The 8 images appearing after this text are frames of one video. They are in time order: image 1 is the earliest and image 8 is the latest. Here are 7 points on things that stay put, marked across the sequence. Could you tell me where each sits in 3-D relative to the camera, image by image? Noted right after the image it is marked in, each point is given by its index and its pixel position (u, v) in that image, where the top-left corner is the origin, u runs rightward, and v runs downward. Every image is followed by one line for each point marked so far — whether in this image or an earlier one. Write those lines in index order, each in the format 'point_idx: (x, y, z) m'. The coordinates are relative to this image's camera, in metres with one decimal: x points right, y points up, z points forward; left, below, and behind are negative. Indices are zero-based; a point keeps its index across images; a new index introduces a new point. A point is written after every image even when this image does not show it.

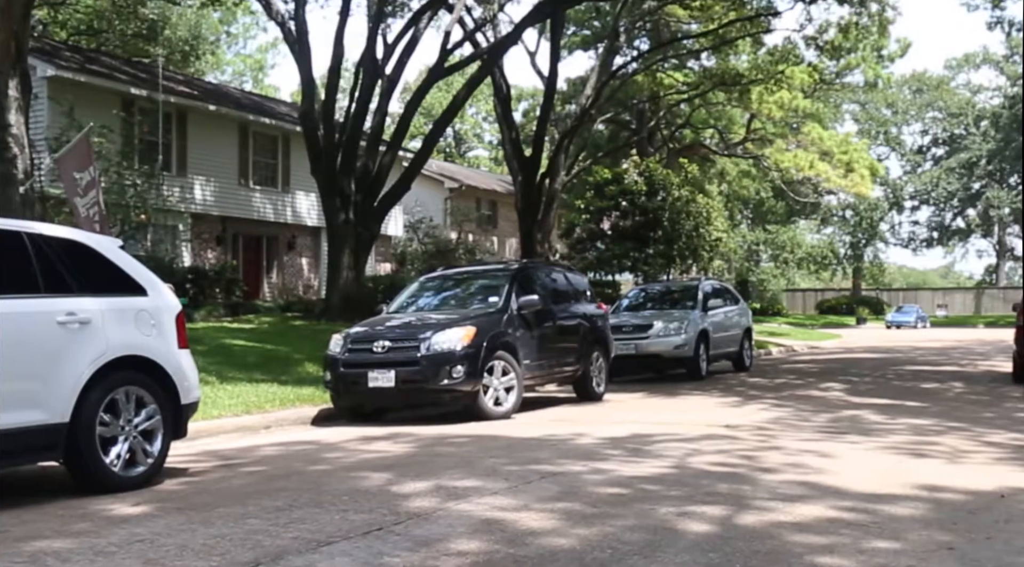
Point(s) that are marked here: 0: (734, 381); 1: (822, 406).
0: (+3.8, -1.7, +17.4) m
1: (+3.6, -1.4, +11.9) m
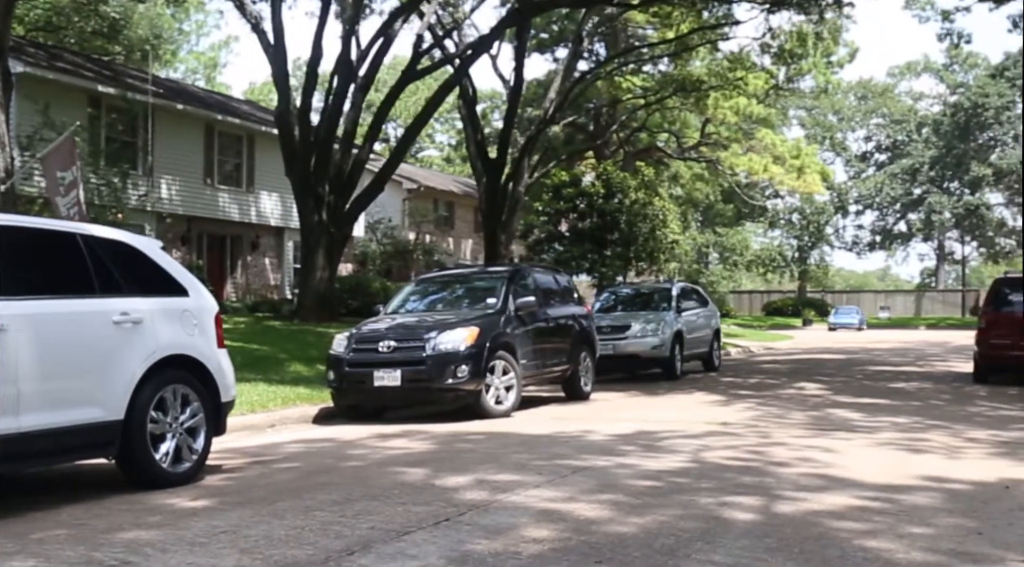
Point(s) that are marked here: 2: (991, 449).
0: (+3.4, -1.7, +17.9) m
1: (+3.5, -1.5, +12.3) m
2: (+3.9, -1.3, +8.2) m
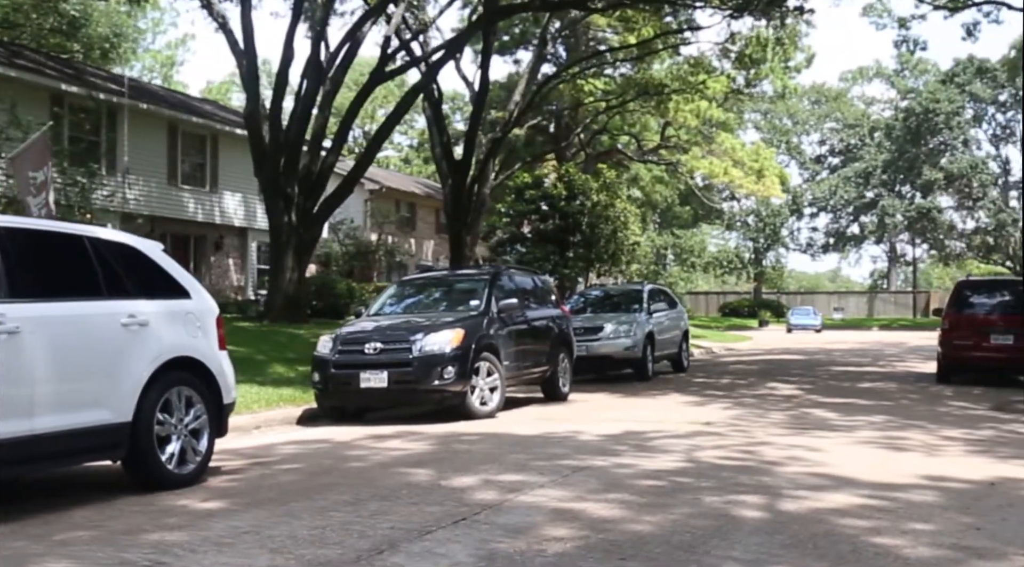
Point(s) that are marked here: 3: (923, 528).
0: (+3.0, -1.7, +18.1) m
1: (+3.3, -1.5, +12.5) m
2: (+3.8, -1.4, +8.4) m
3: (+2.0, -1.2, +4.9) m
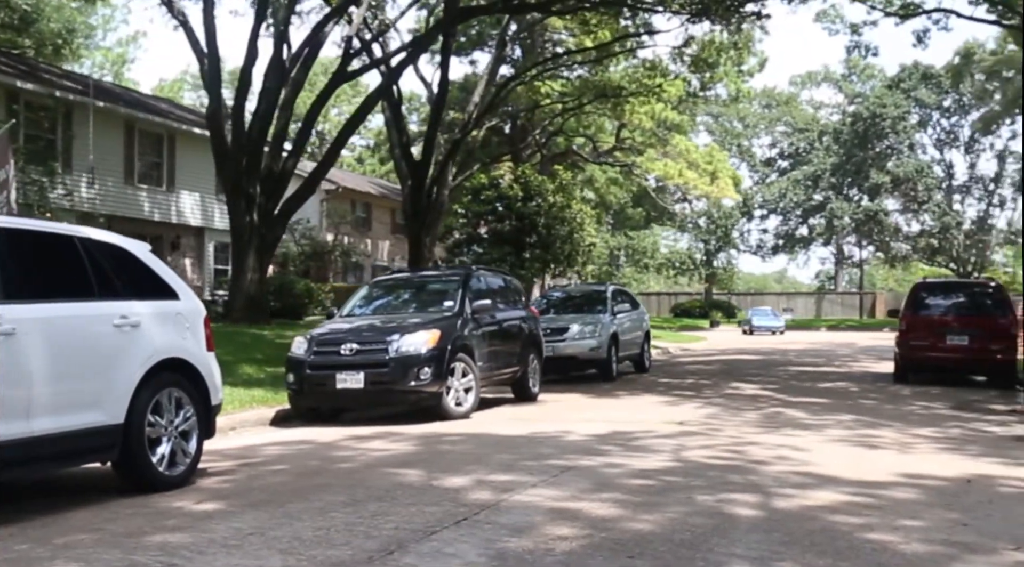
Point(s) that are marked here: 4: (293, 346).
0: (+2.3, -1.8, +18.3) m
1: (+2.9, -1.5, +12.7) m
2: (+3.6, -1.4, +8.7) m
3: (+2.0, -1.2, +5.1) m
4: (-2.3, -0.7, +10.6) m
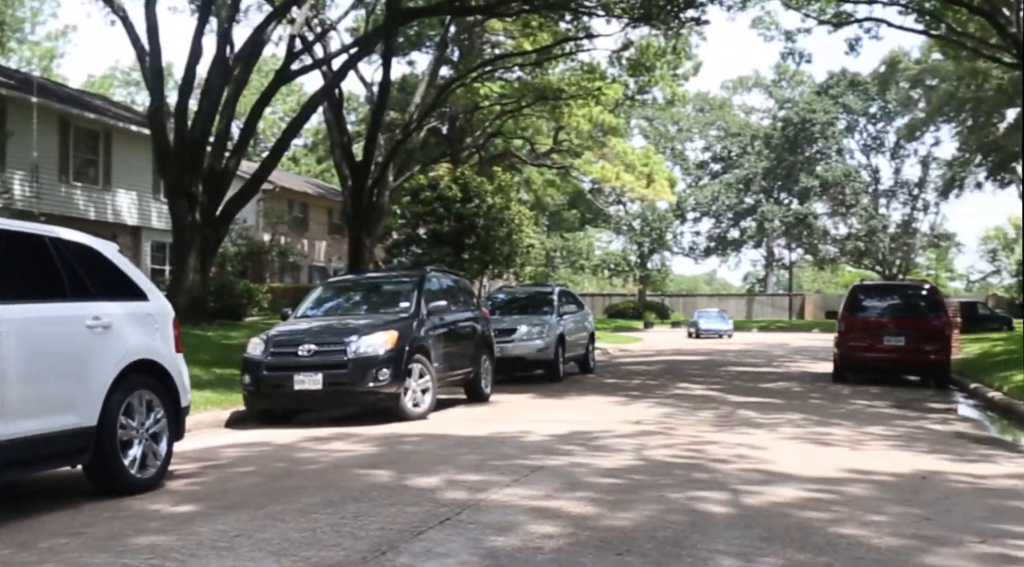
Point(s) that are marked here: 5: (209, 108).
0: (+1.4, -1.8, +18.5) m
1: (+2.4, -1.5, +13.0) m
2: (+3.3, -1.4, +9.0) m
3: (+1.9, -1.2, +5.3) m
4: (-2.7, -0.7, +10.5) m
5: (-6.0, +3.5, +20.2) m
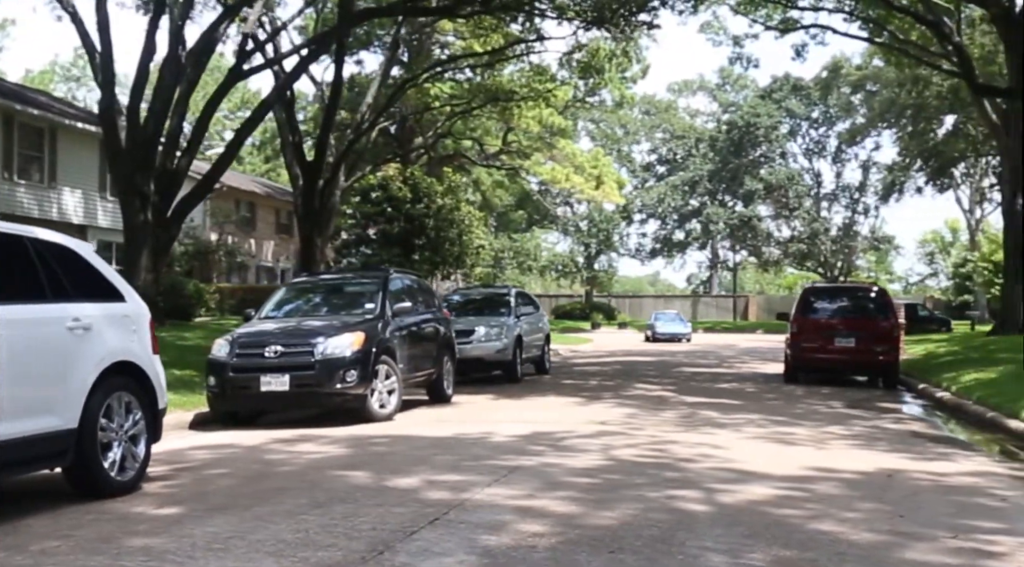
0: (+0.6, -1.8, +18.6) m
1: (+1.9, -1.6, +13.2) m
2: (+3.0, -1.4, +9.2) m
3: (+1.8, -1.2, +5.5) m
4: (-3.1, -0.7, +10.4) m
5: (-6.8, +3.5, +19.9) m
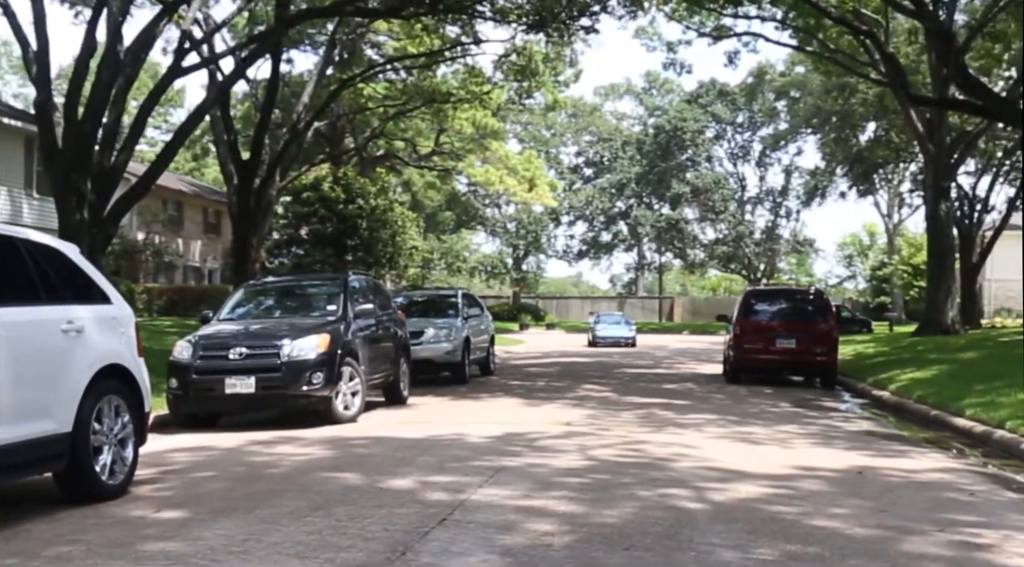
0: (-0.3, -1.8, +18.7) m
1: (+1.3, -1.6, +13.3) m
2: (+2.8, -1.5, +9.5) m
3: (+1.8, -1.3, +5.7) m
4: (-3.4, -0.7, +10.3) m
5: (-7.8, +3.5, +19.5) m
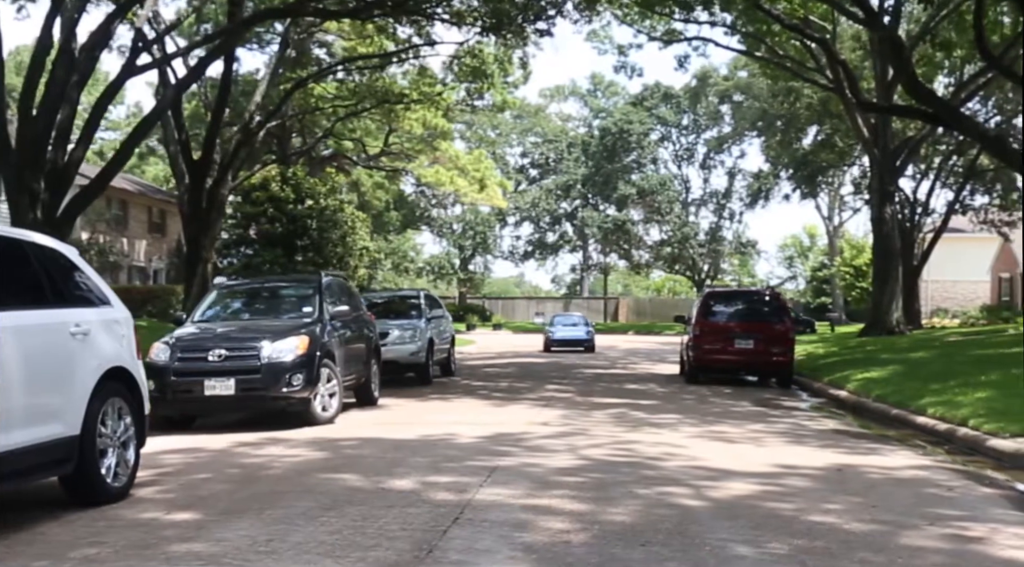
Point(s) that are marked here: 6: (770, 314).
0: (-1.0, -1.9, +18.7) m
1: (+0.9, -1.6, +13.5) m
2: (+2.6, -1.5, +9.7) m
3: (+1.9, -1.3, +5.9) m
4: (-3.6, -0.7, +10.2) m
5: (-8.5, +3.5, +19.2) m
6: (+4.4, -0.5, +17.1) m
